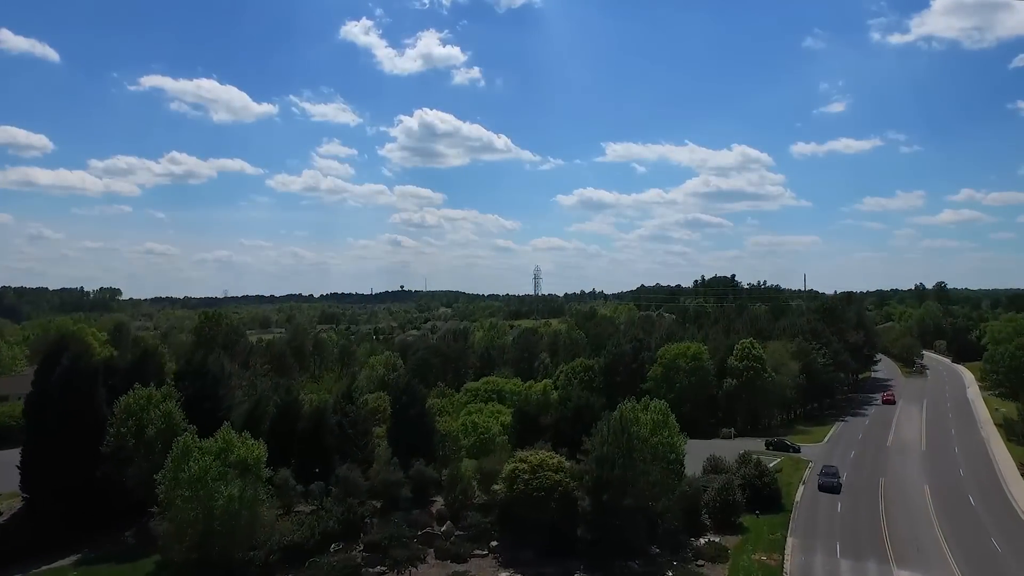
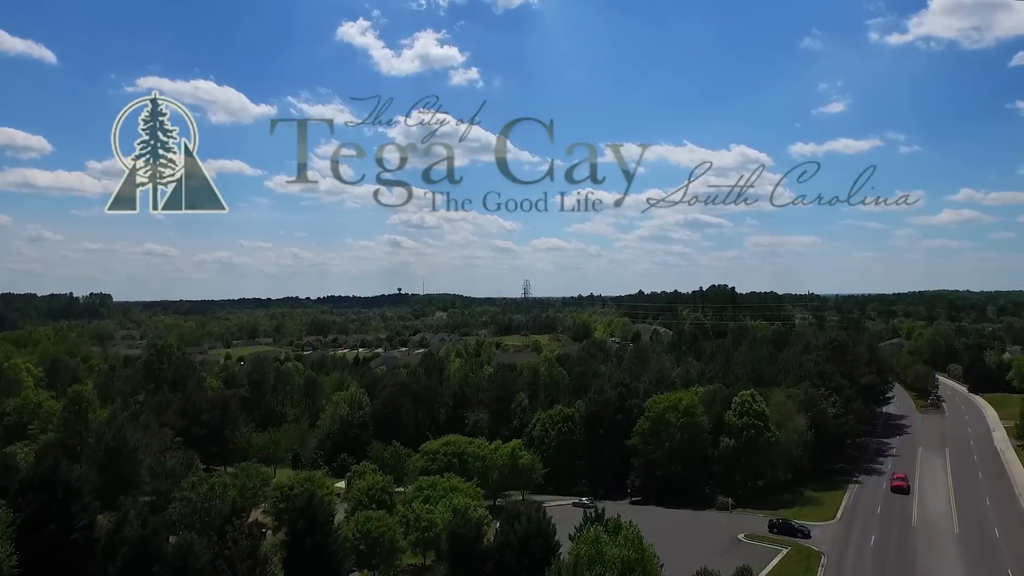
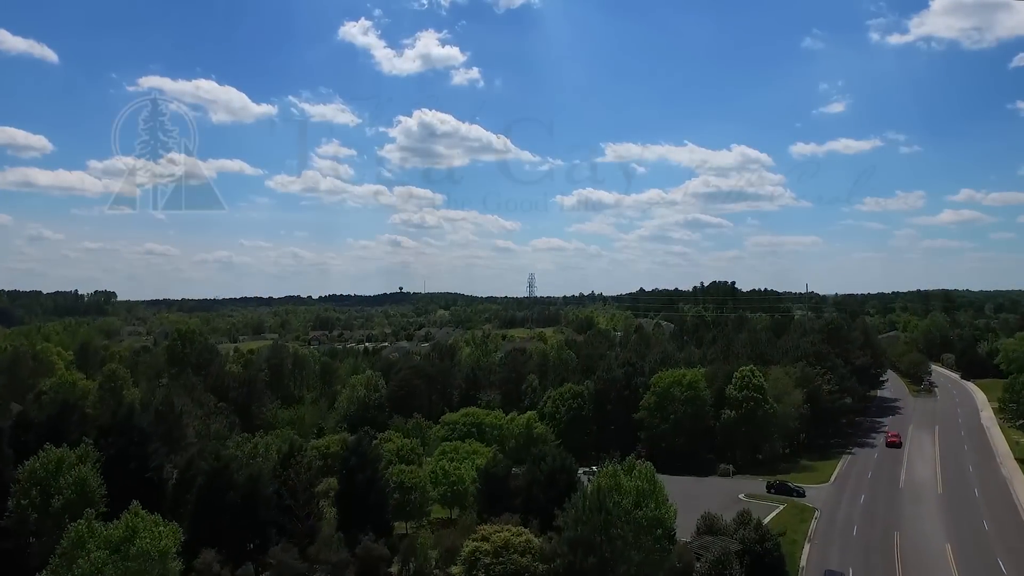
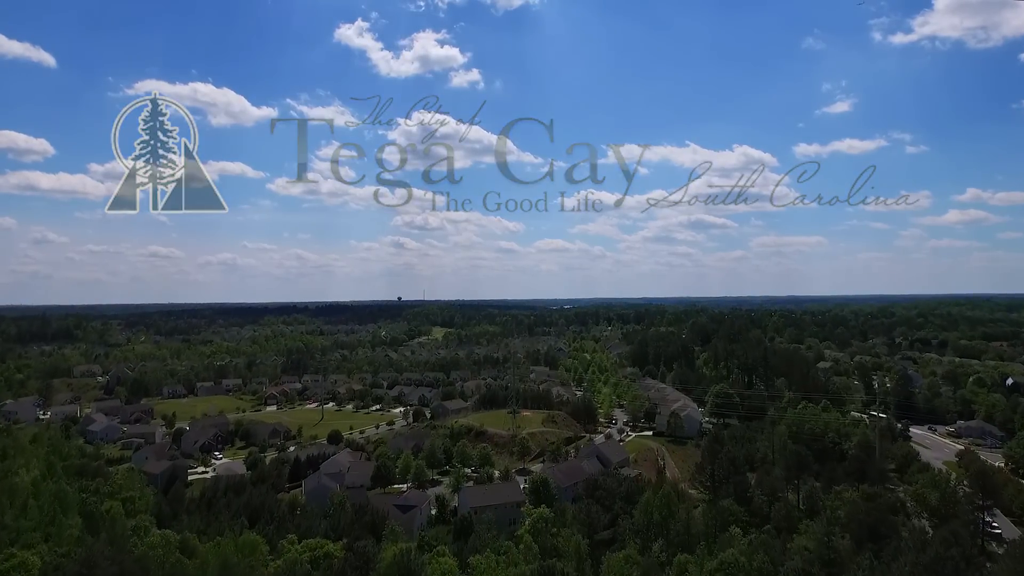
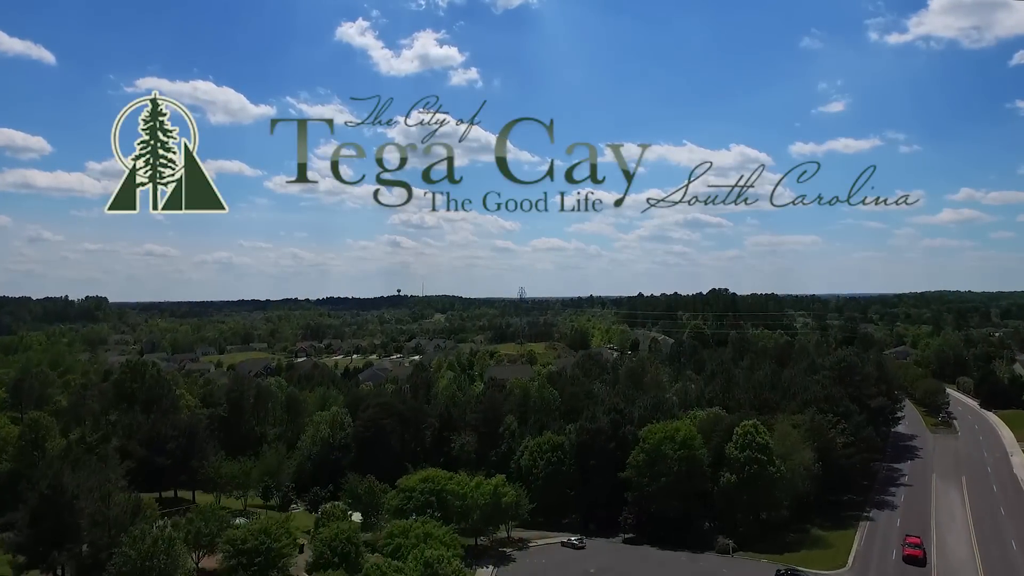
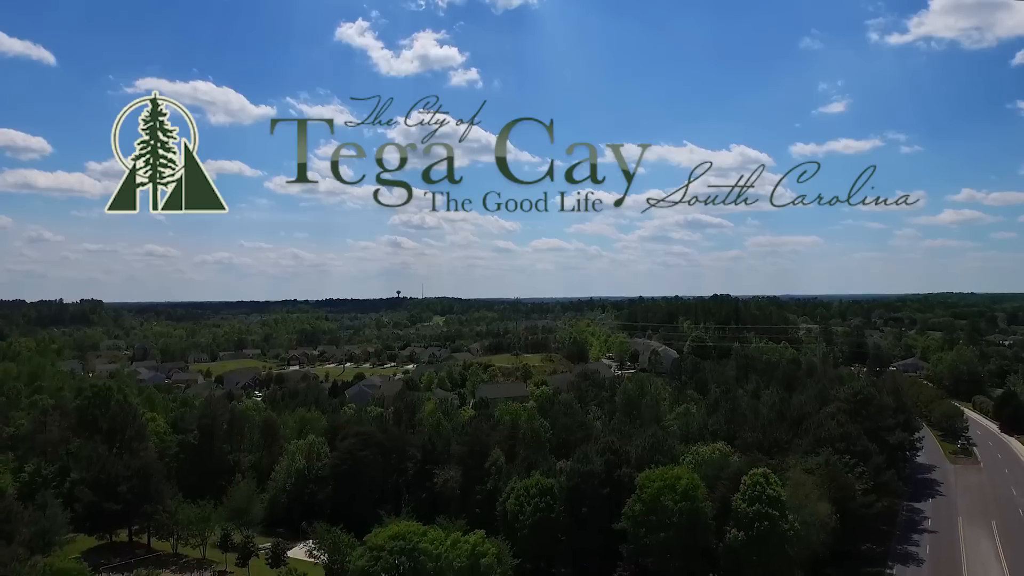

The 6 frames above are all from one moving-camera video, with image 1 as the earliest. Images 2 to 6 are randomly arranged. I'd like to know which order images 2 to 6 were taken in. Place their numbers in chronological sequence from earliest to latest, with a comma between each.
3, 2, 5, 6, 4
